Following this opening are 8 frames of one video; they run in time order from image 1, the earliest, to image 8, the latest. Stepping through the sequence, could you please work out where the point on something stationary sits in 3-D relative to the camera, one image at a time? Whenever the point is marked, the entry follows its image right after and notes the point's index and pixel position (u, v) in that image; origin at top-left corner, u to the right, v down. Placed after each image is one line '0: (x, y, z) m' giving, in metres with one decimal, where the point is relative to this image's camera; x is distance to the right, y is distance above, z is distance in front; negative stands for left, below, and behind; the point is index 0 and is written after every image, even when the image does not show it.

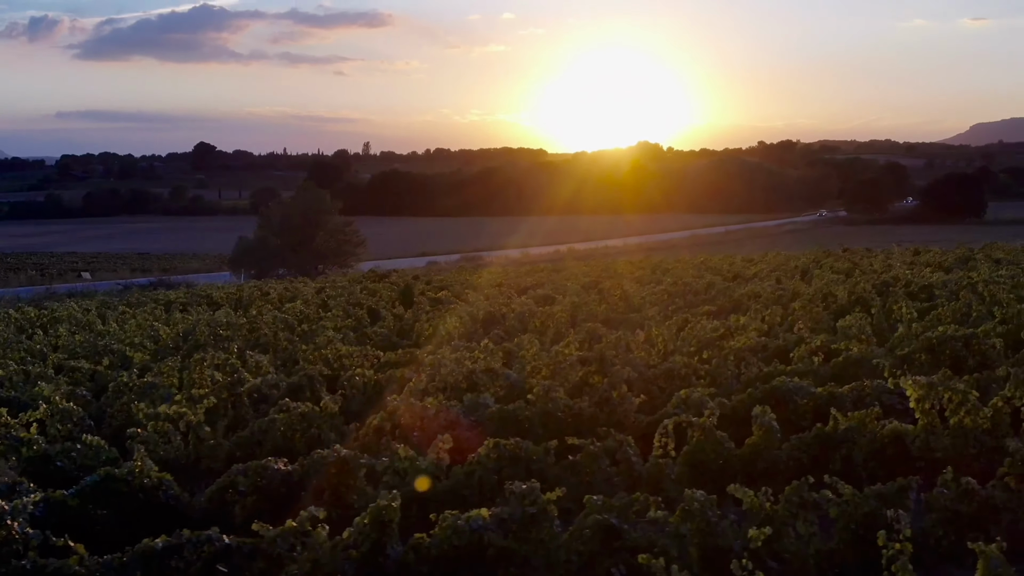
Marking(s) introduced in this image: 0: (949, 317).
0: (+2.2, -0.2, +7.2) m
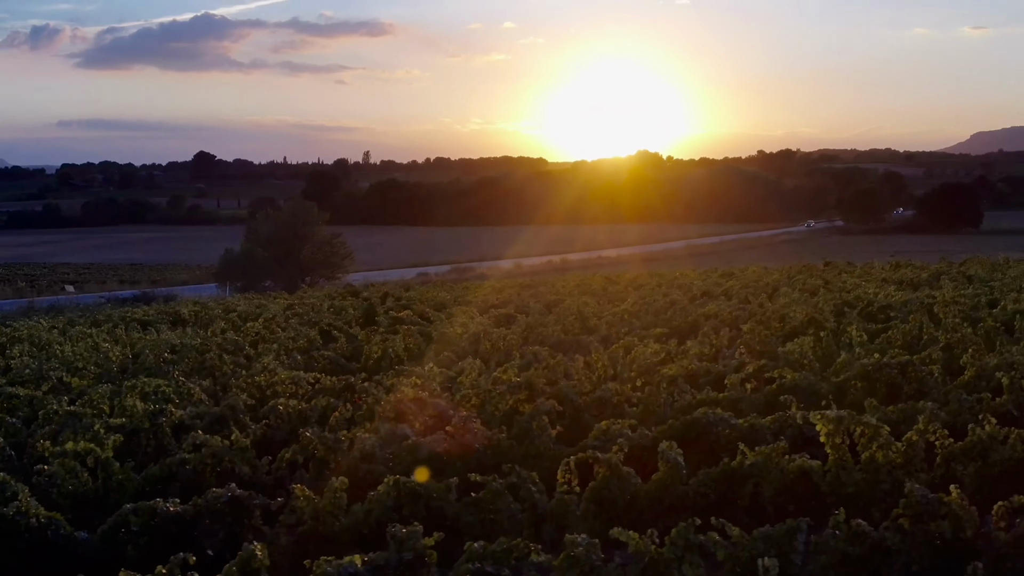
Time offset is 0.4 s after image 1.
0: (+2.0, -0.3, +7.2) m
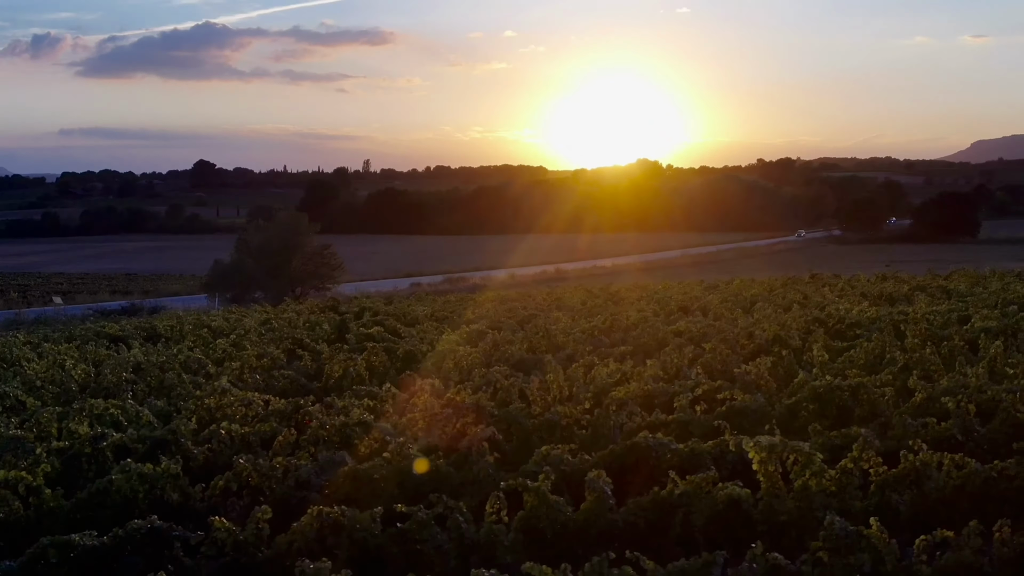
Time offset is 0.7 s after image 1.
0: (+1.7, -0.4, +7.1) m
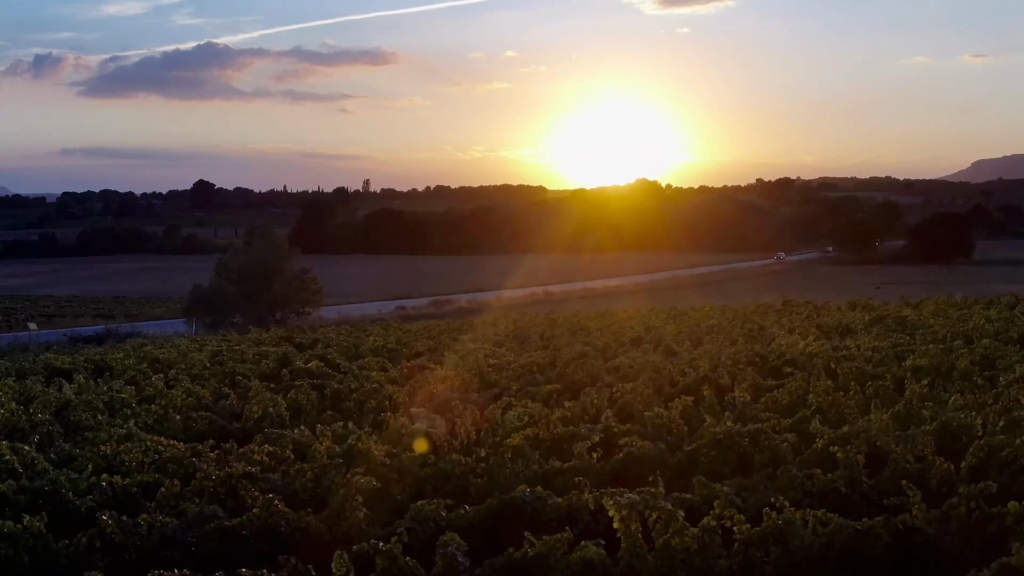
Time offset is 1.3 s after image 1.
0: (+1.3, -0.6, +7.1) m
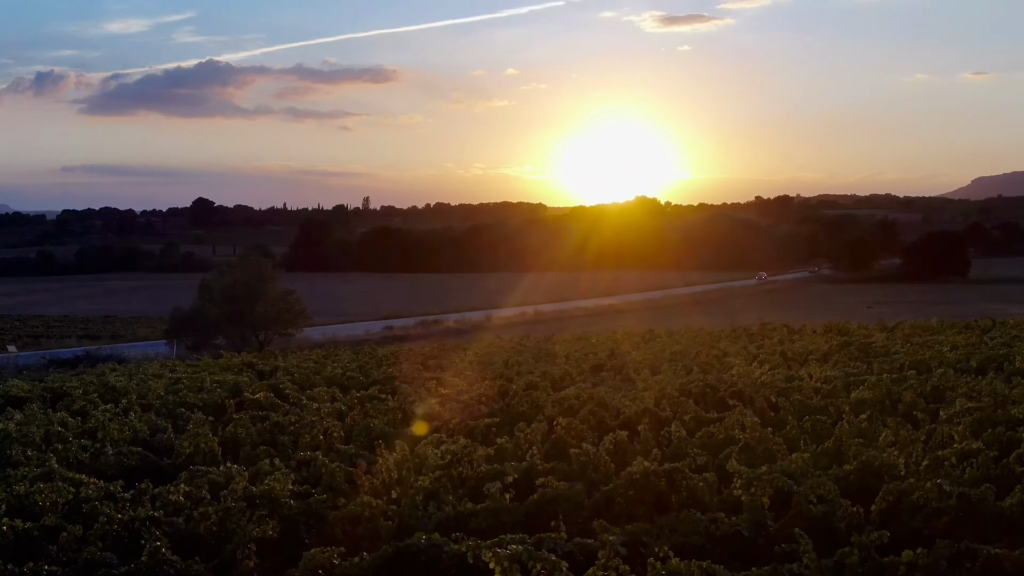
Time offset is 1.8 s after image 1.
0: (+1.0, -0.8, +7.0) m
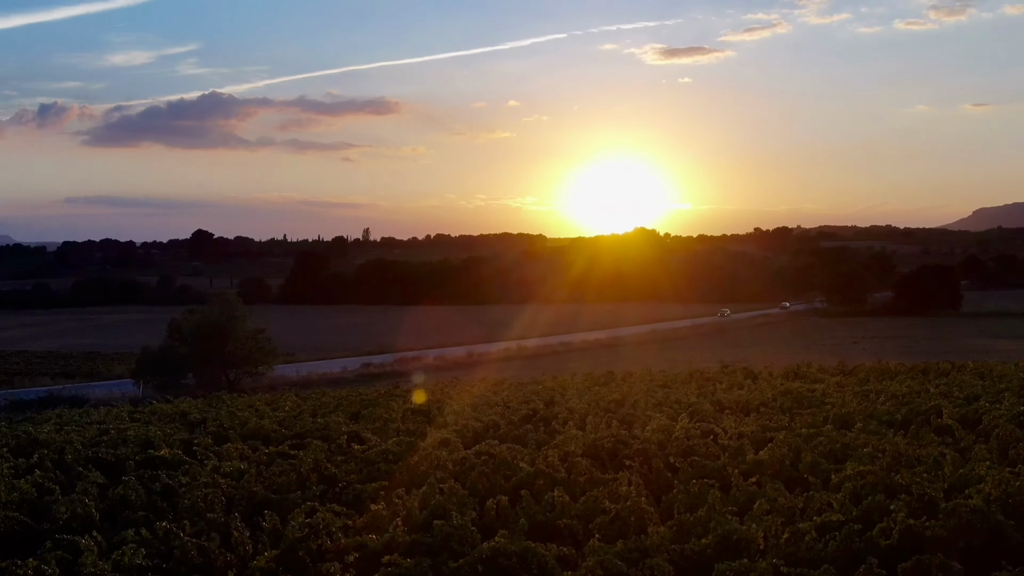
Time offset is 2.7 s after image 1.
0: (+0.4, -1.1, +6.9) m
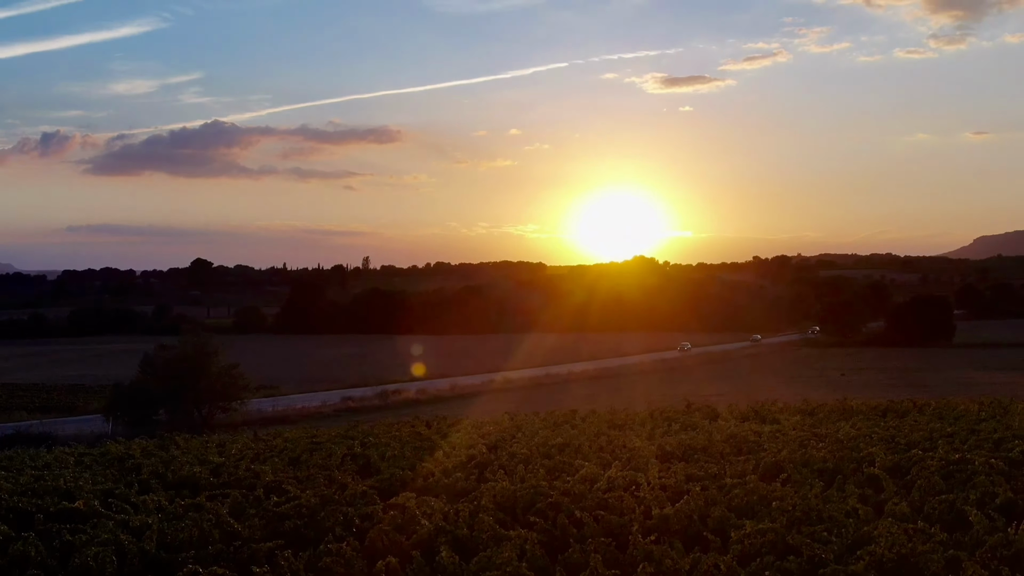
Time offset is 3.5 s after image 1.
0: (-0.2, -1.4, +6.8) m
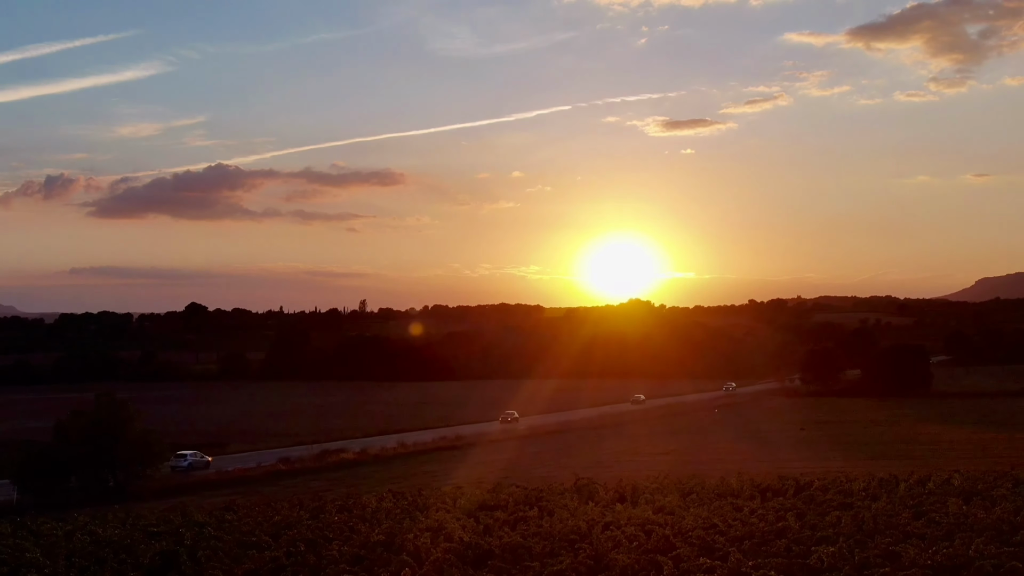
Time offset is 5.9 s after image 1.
0: (-1.9, -2.0, +6.5) m
